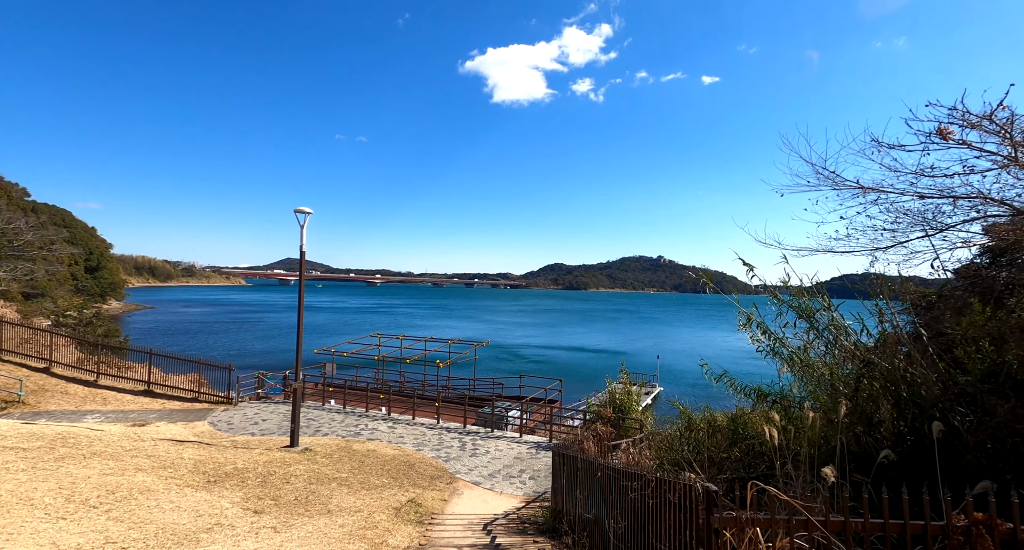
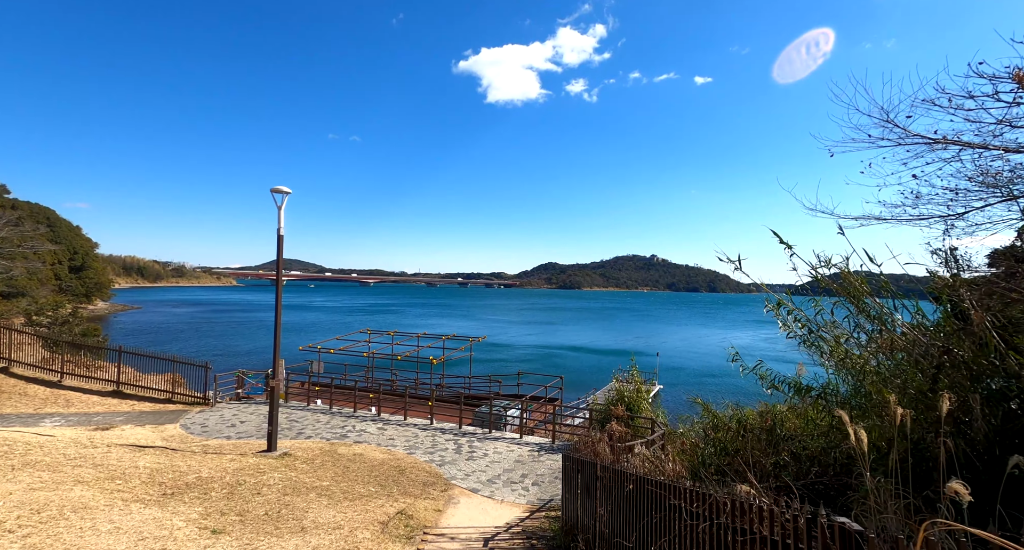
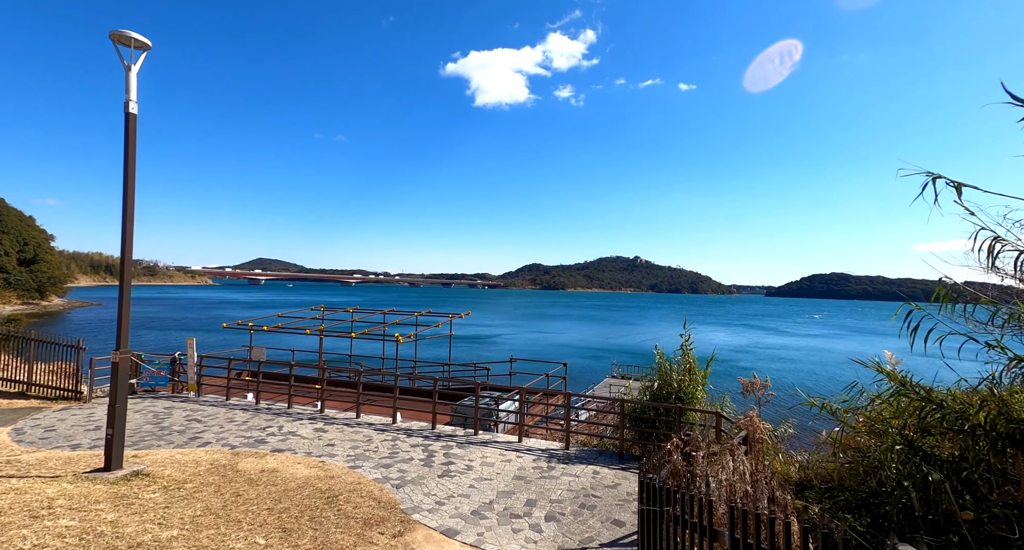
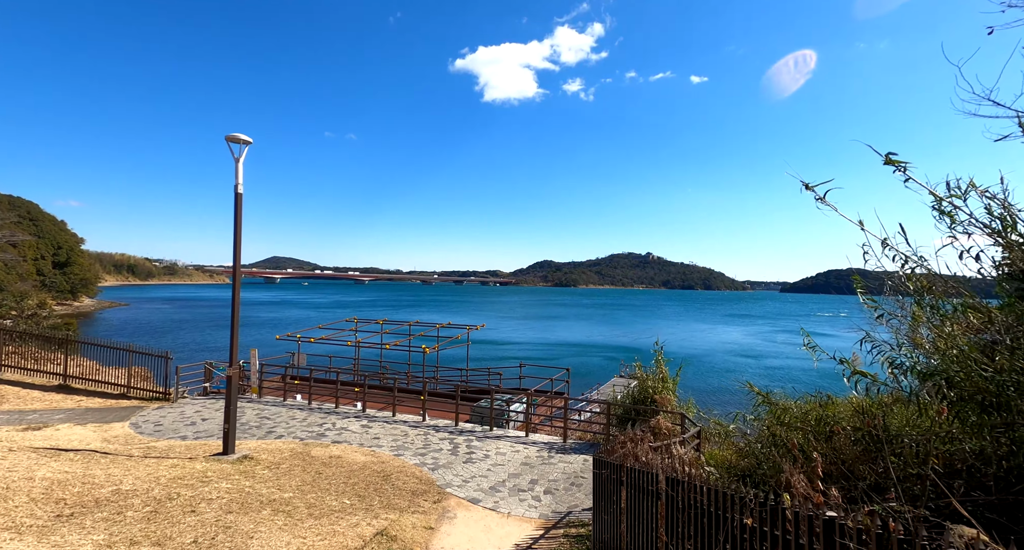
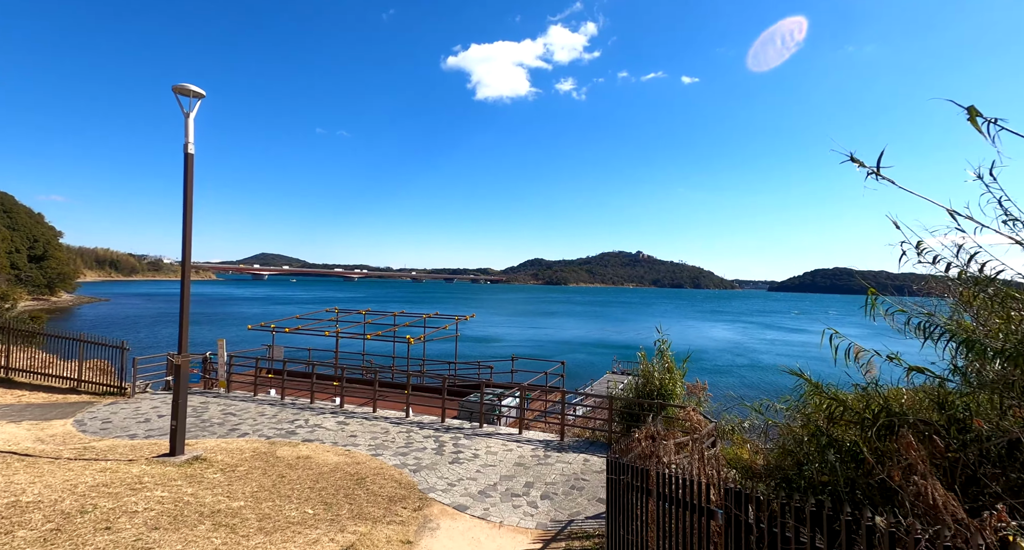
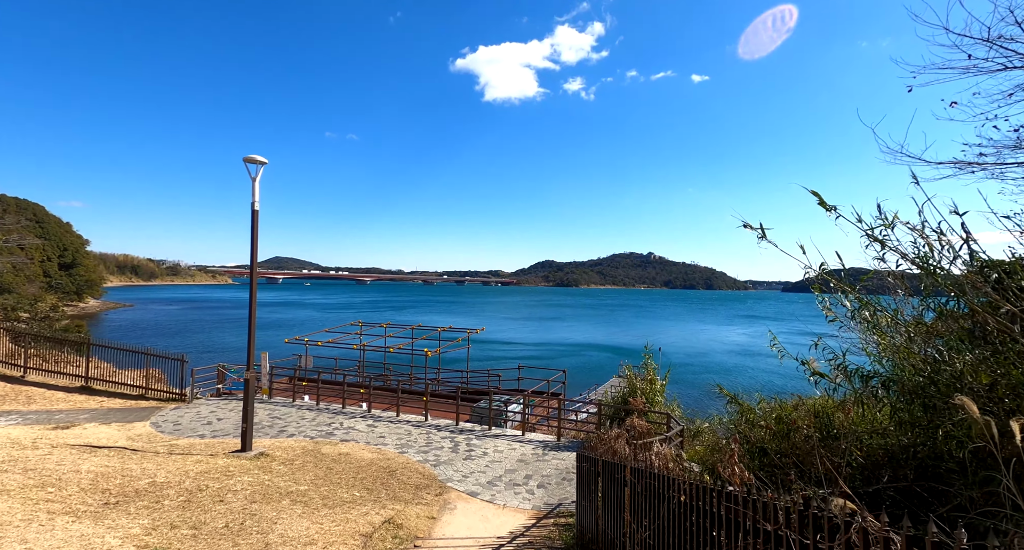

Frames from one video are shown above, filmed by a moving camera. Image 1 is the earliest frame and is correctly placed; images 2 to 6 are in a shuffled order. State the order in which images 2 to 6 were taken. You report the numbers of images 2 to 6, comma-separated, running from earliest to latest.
2, 6, 4, 5, 3
